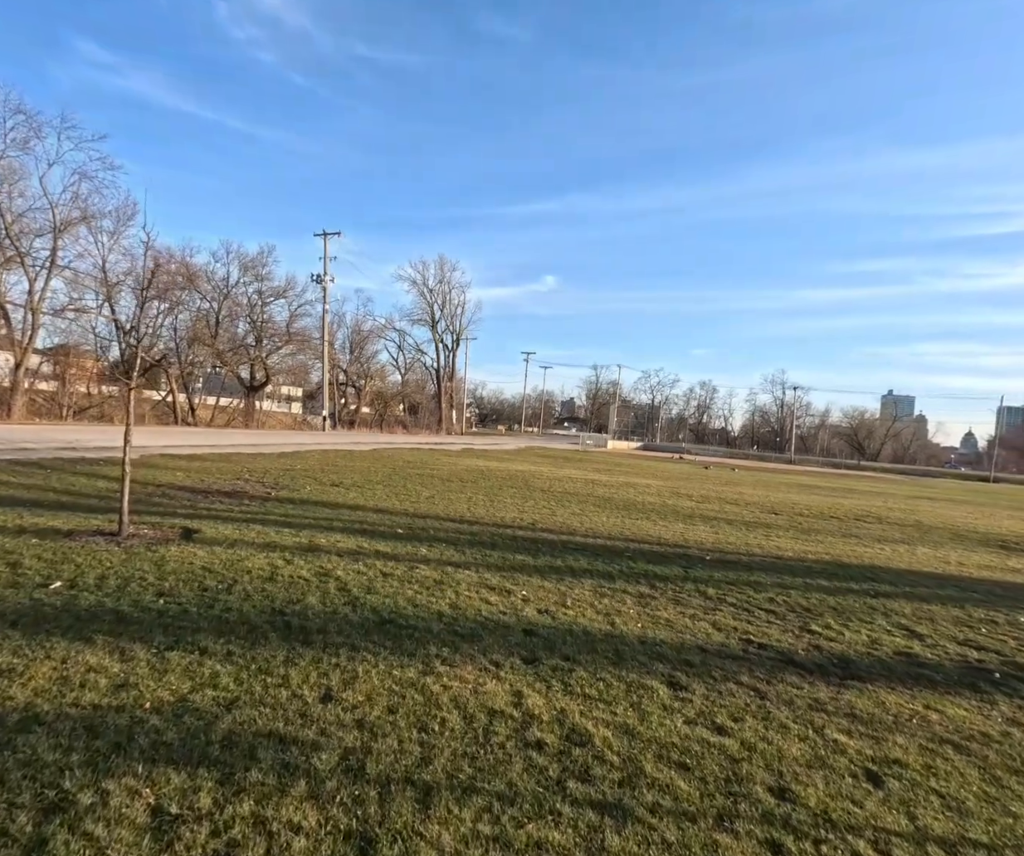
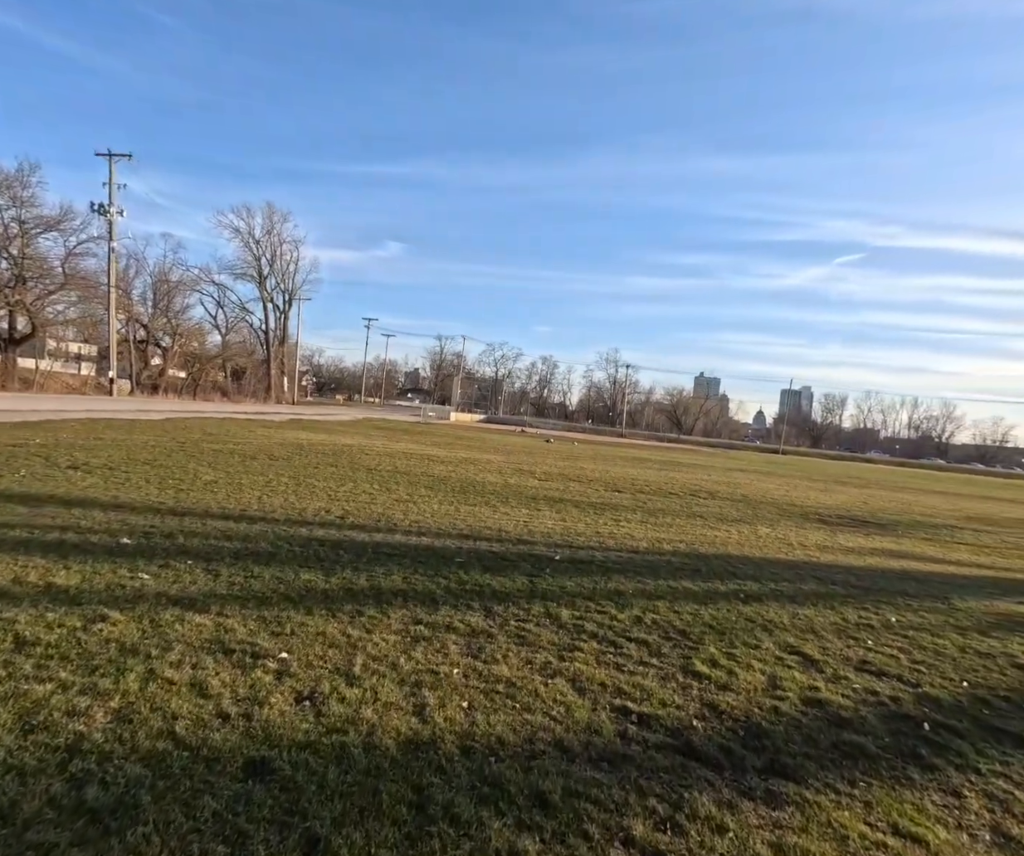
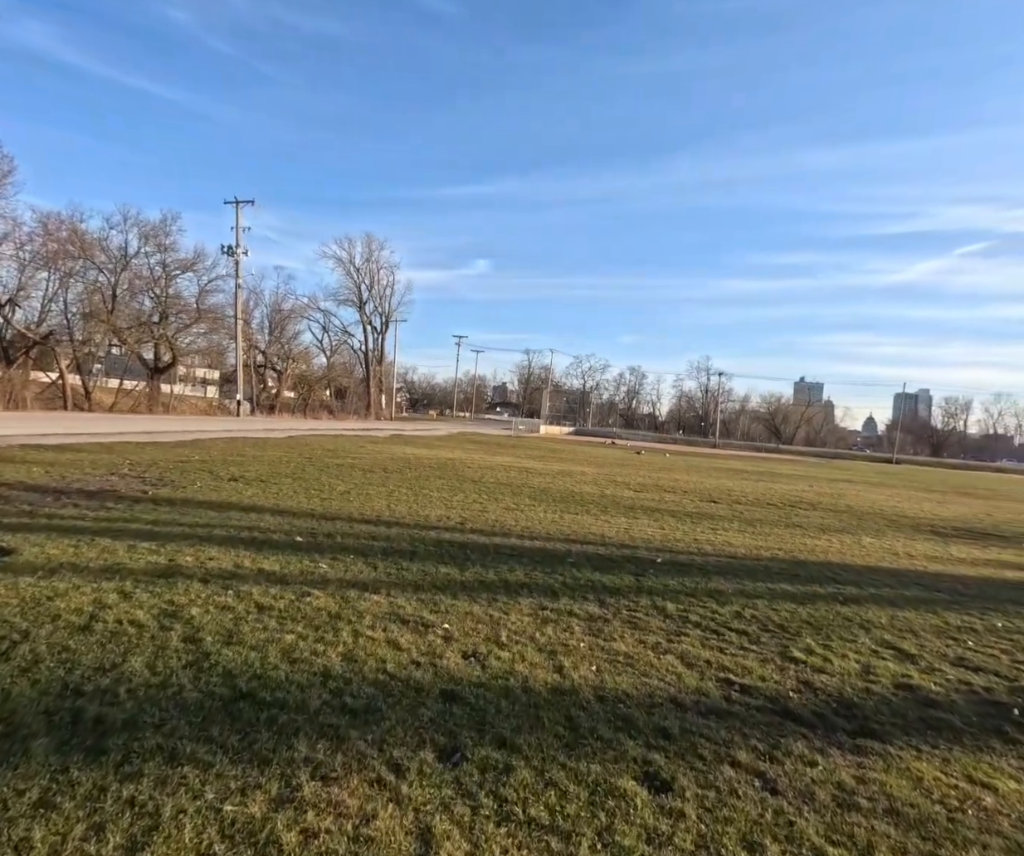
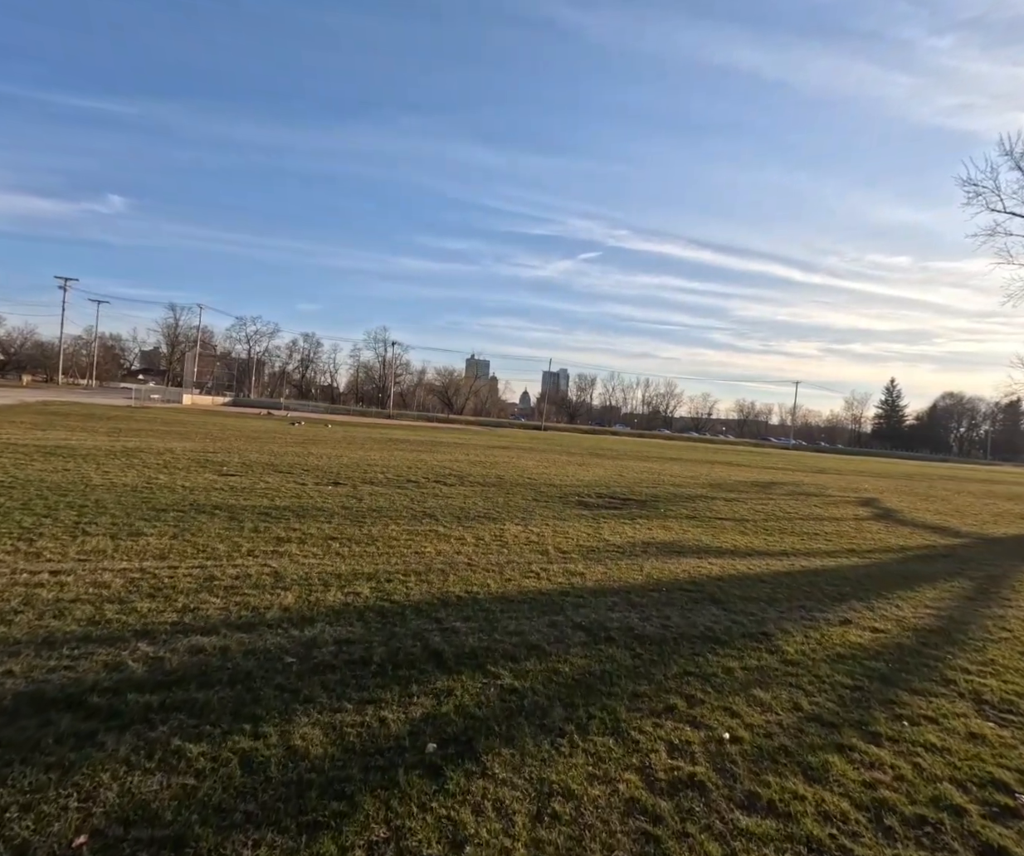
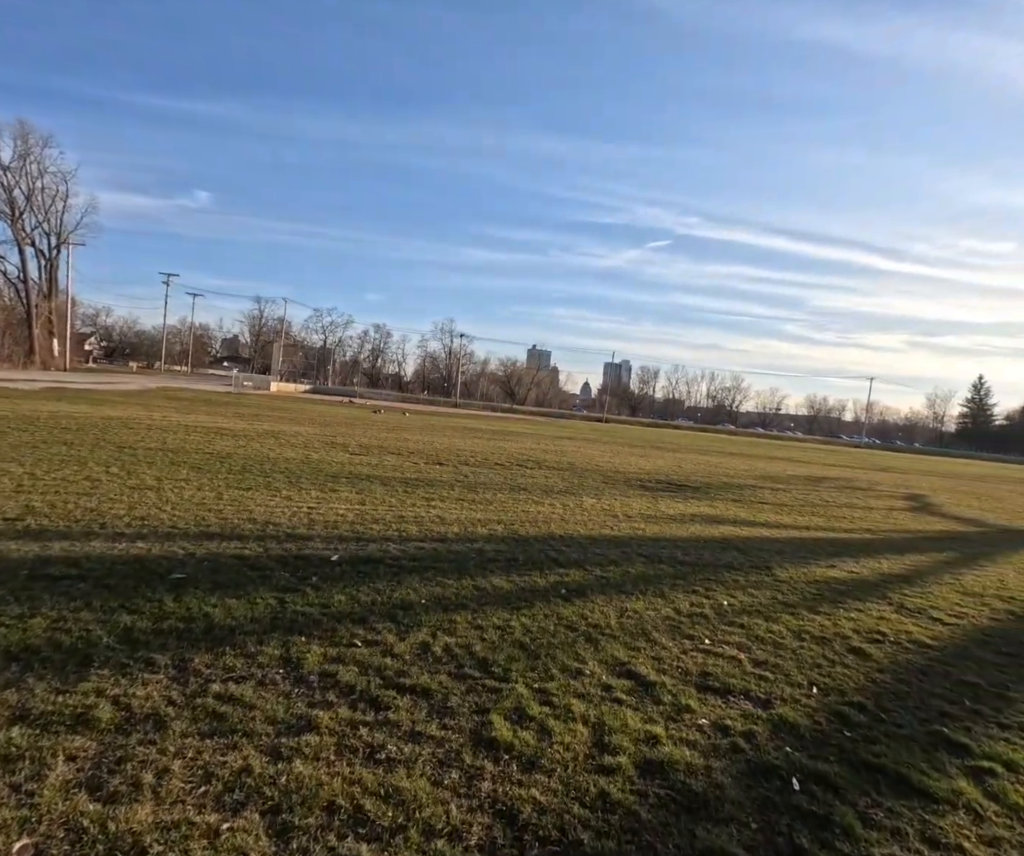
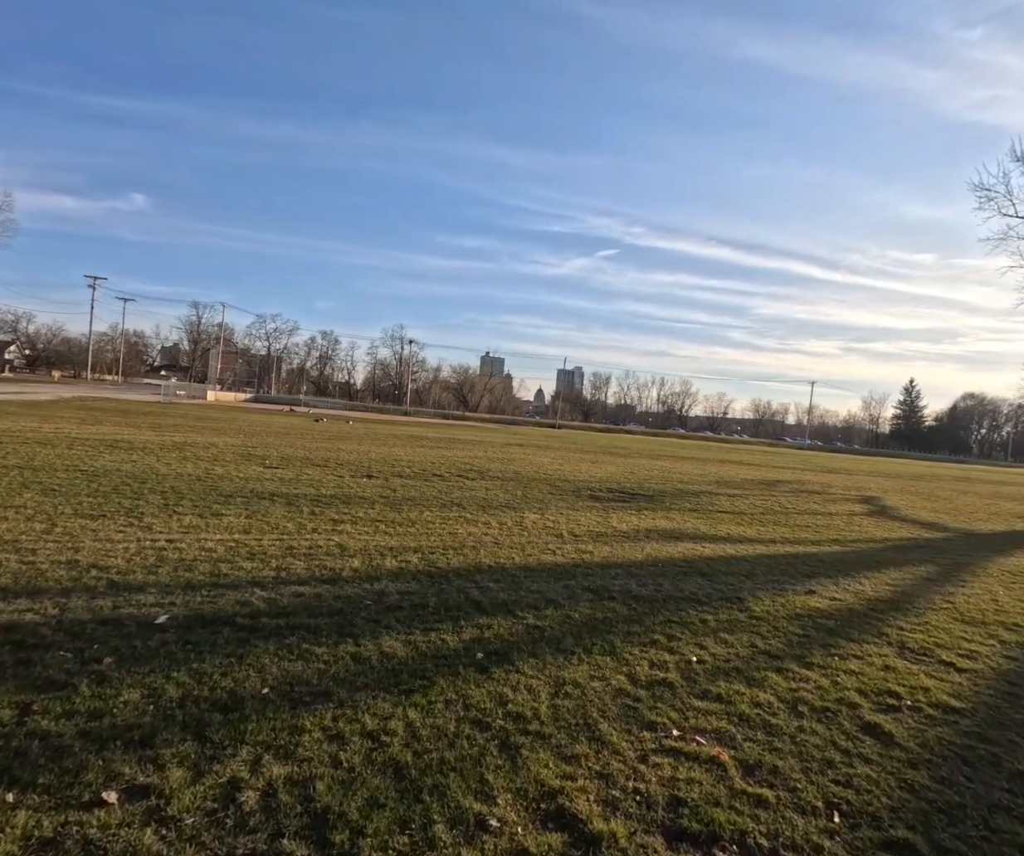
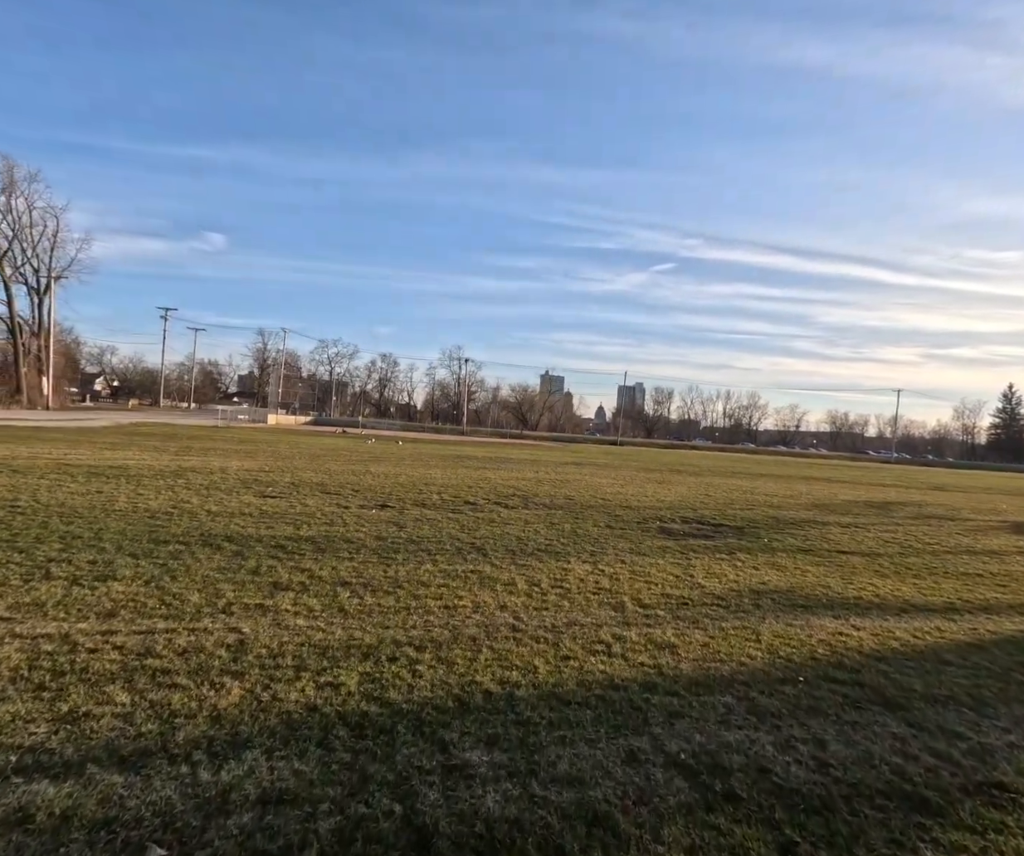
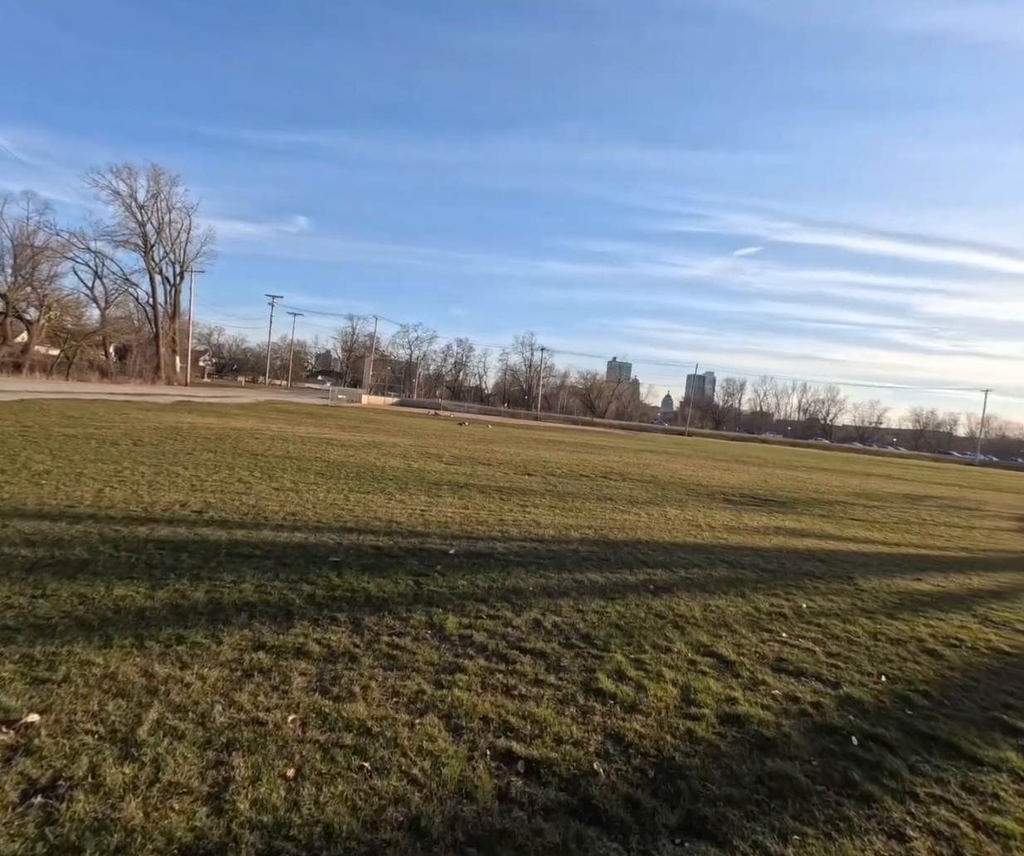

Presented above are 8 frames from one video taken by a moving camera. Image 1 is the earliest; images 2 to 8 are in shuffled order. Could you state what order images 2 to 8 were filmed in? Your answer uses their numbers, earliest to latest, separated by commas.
3, 2, 8, 5, 6, 4, 7
